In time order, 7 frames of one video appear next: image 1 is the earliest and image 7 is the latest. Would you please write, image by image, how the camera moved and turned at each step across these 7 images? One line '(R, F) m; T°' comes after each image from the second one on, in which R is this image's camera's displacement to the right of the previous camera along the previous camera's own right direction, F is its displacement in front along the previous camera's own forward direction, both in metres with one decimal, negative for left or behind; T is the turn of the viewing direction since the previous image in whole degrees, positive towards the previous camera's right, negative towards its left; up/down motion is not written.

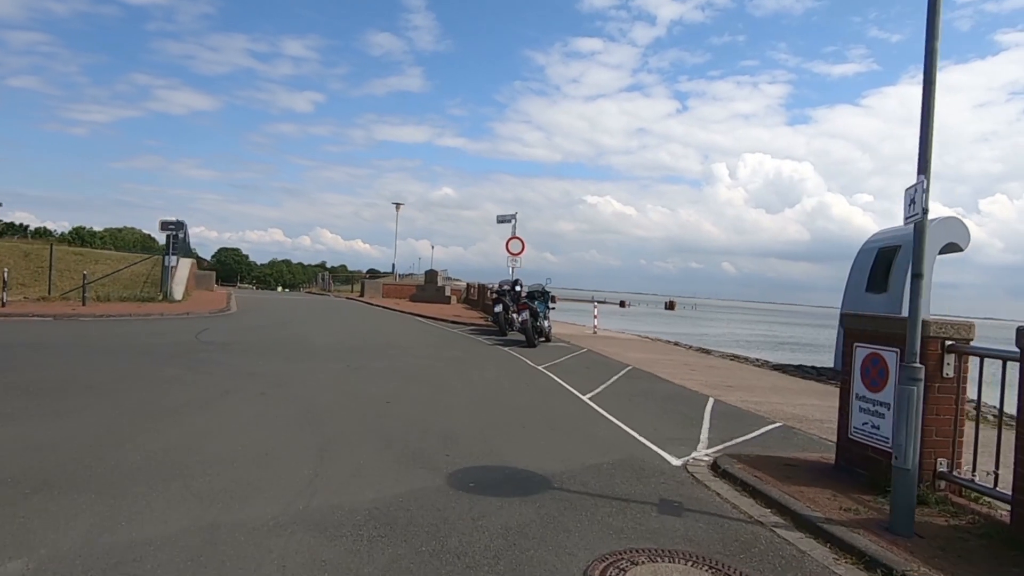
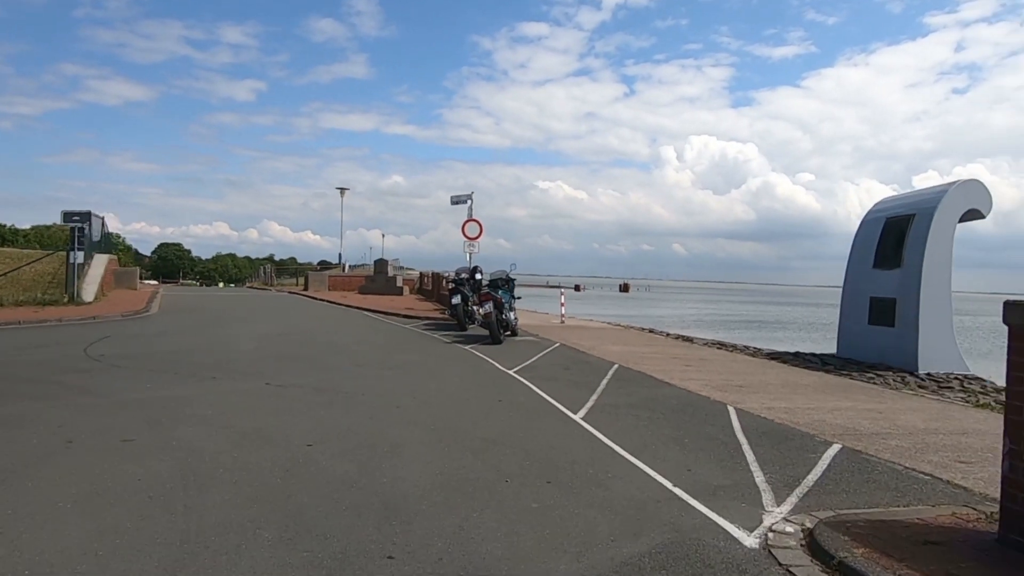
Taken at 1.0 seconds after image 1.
(-0.1, +2.5) m; +4°
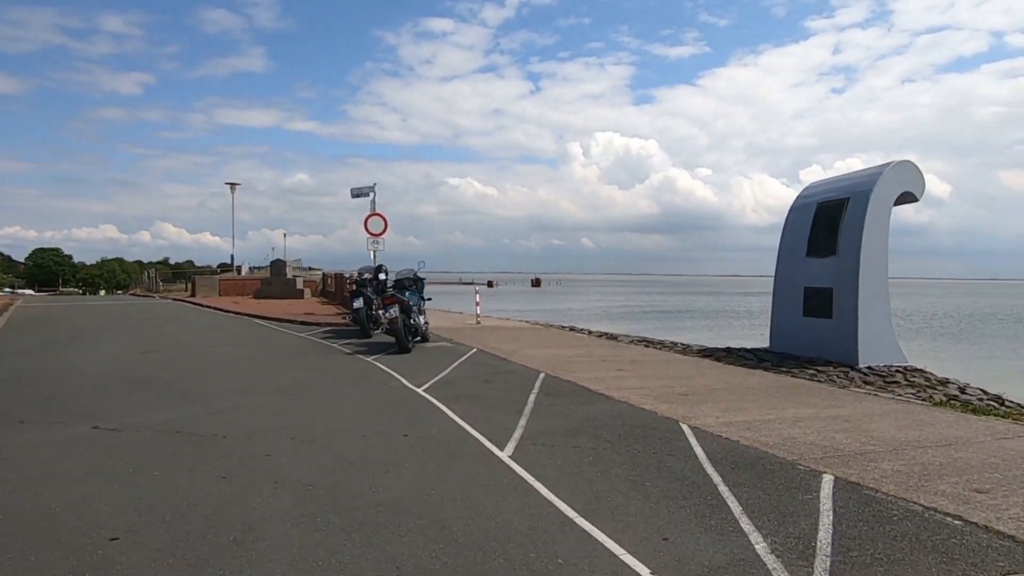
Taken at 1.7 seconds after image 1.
(+0.1, +1.8) m; +8°
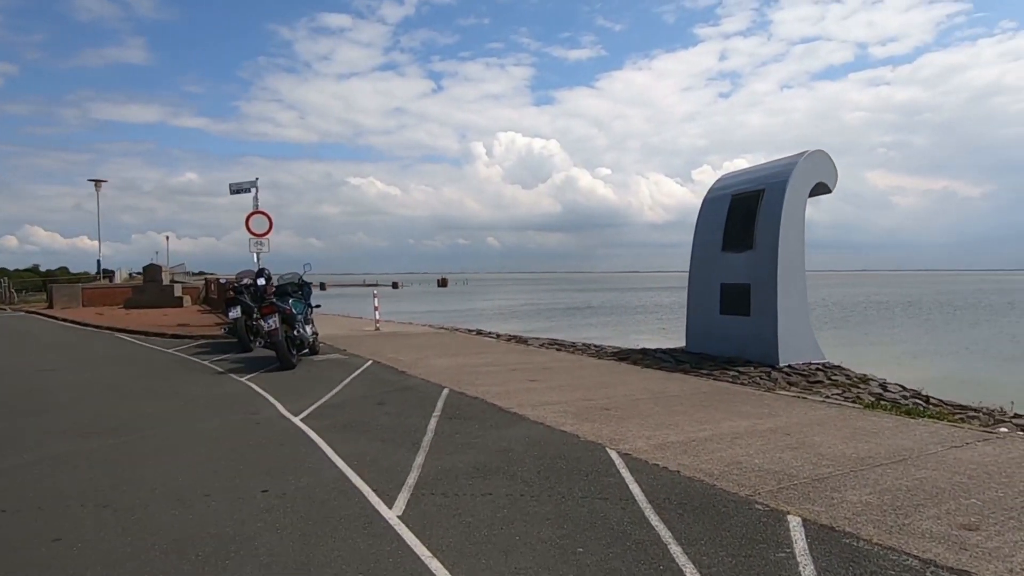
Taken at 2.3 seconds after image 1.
(+0.1, +1.4) m; +8°
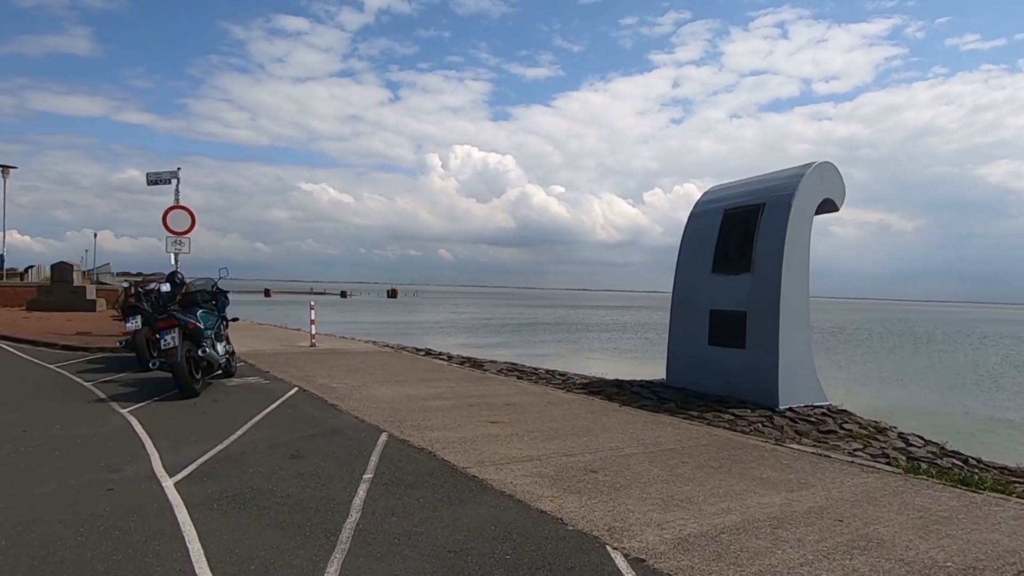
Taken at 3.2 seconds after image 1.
(-0.1, +2.0) m; +4°
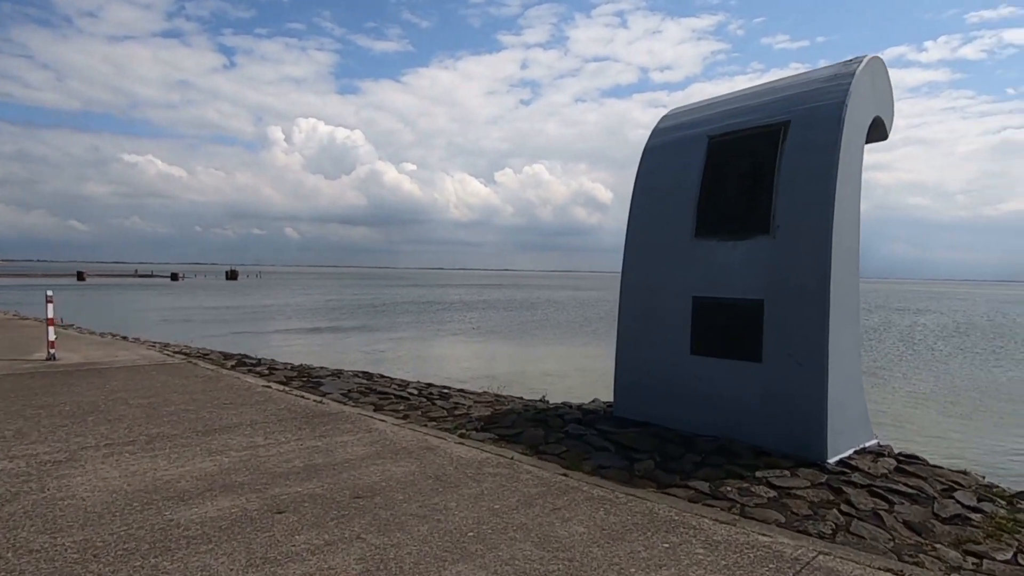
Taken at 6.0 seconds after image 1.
(0.0, +5.0) m; +13°
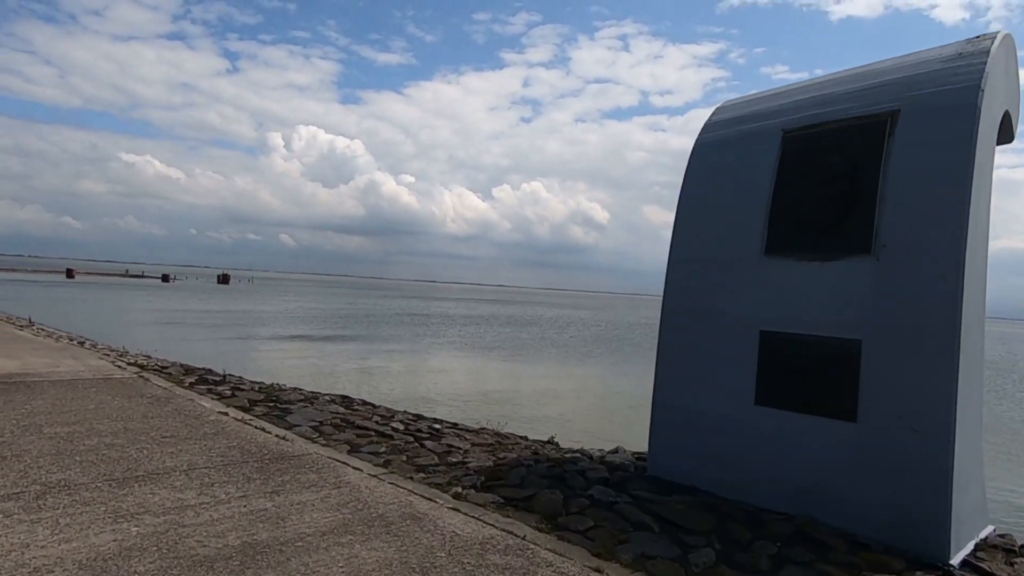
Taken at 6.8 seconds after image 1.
(-0.2, +1.6) m; +1°
